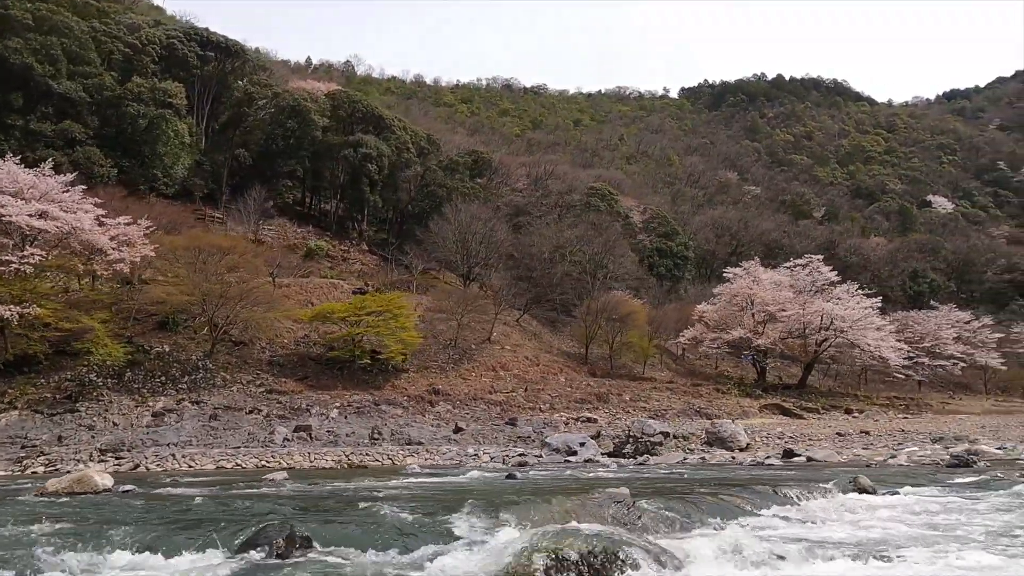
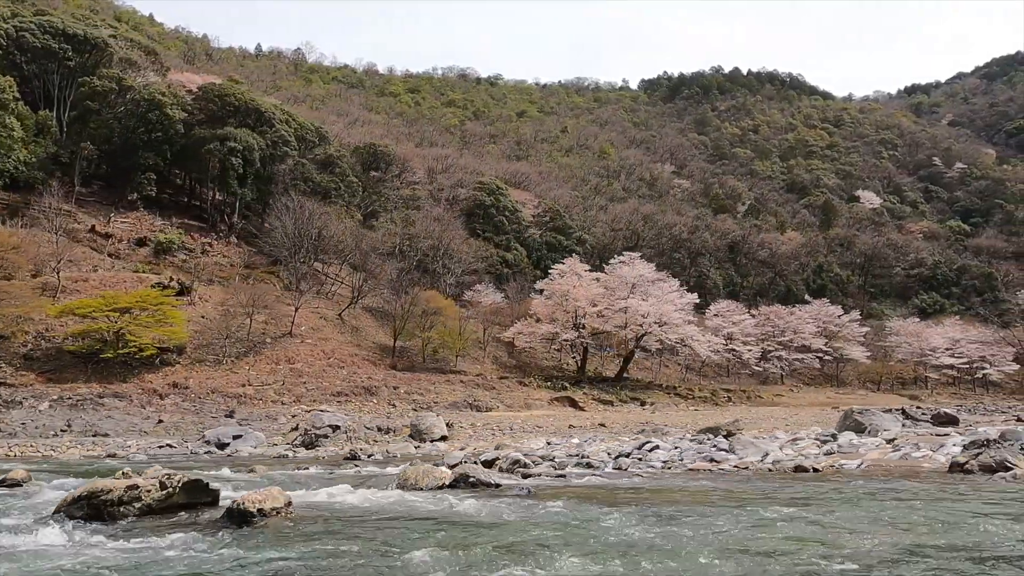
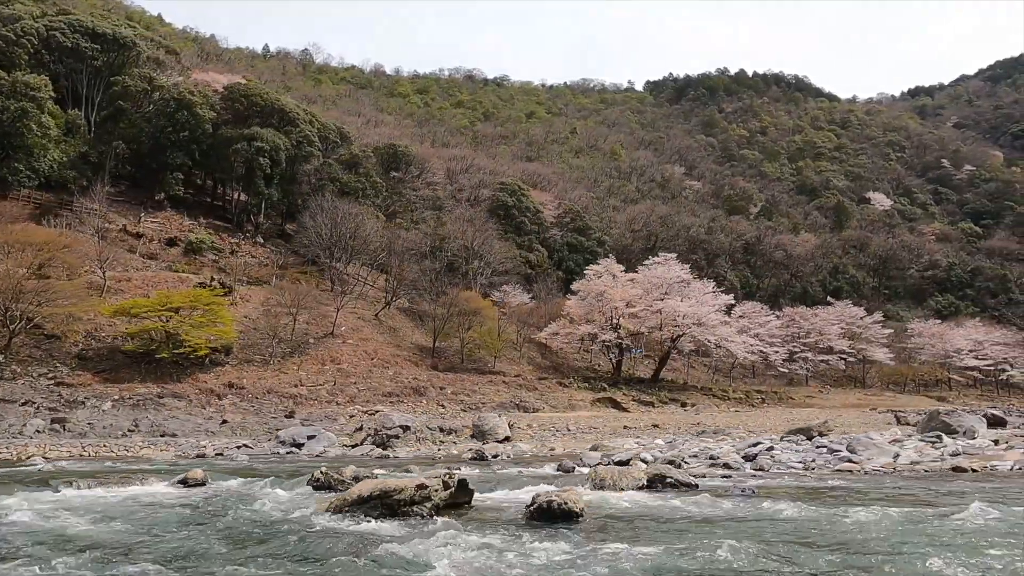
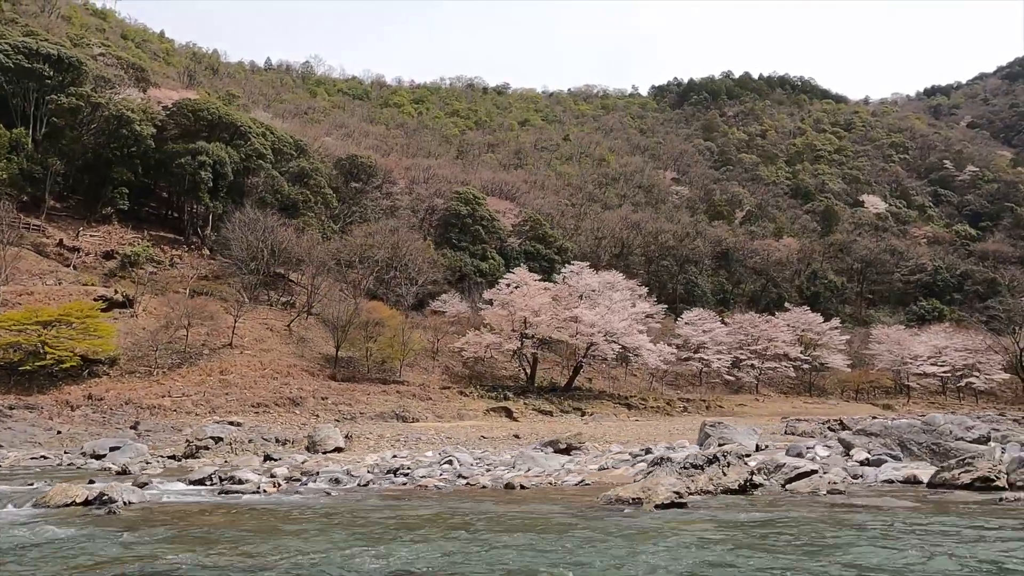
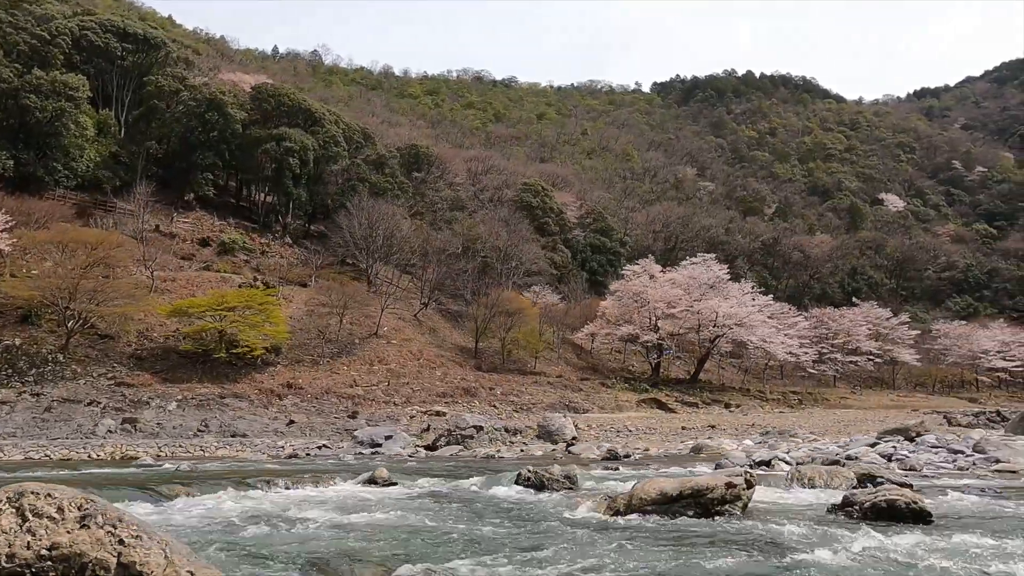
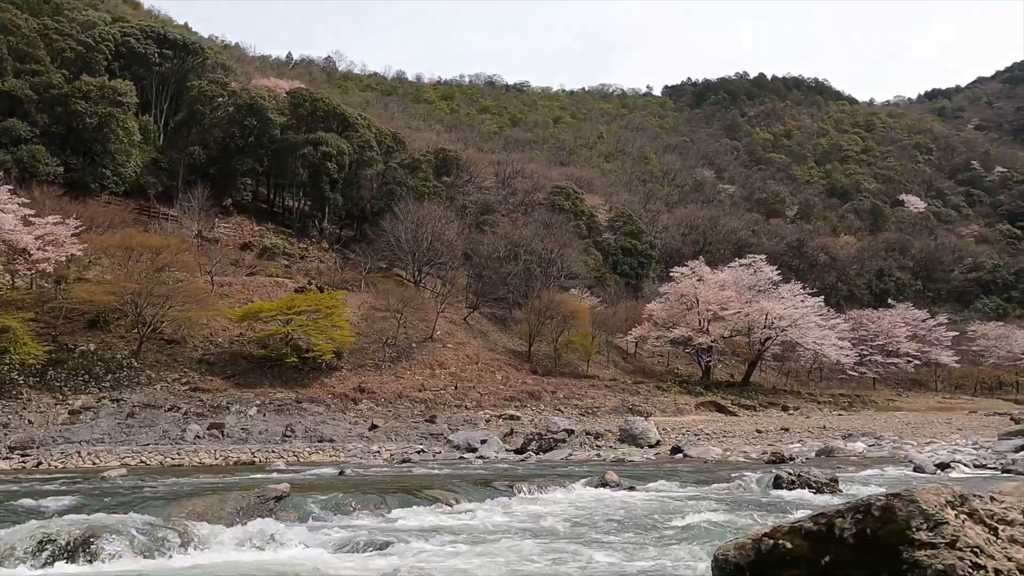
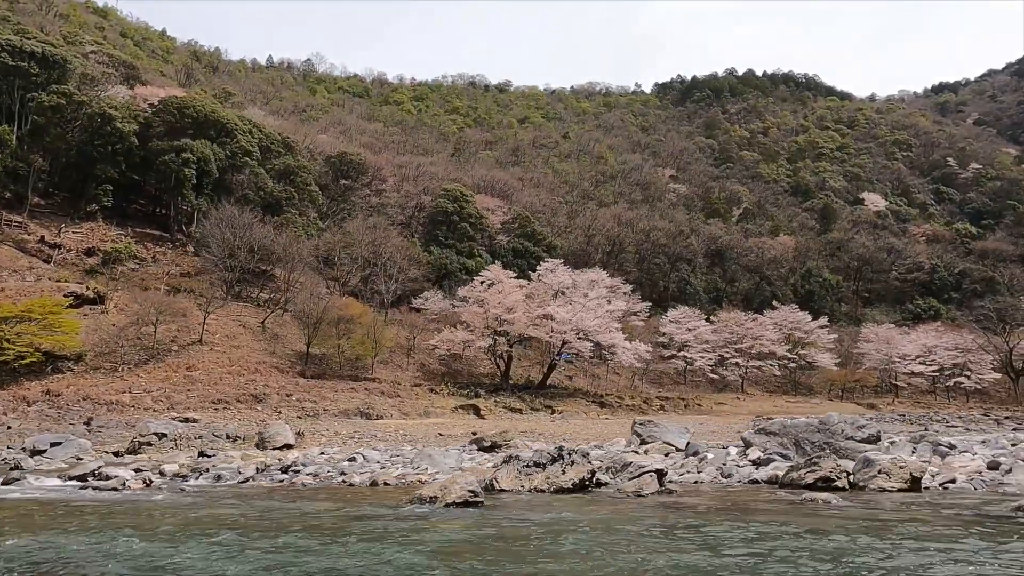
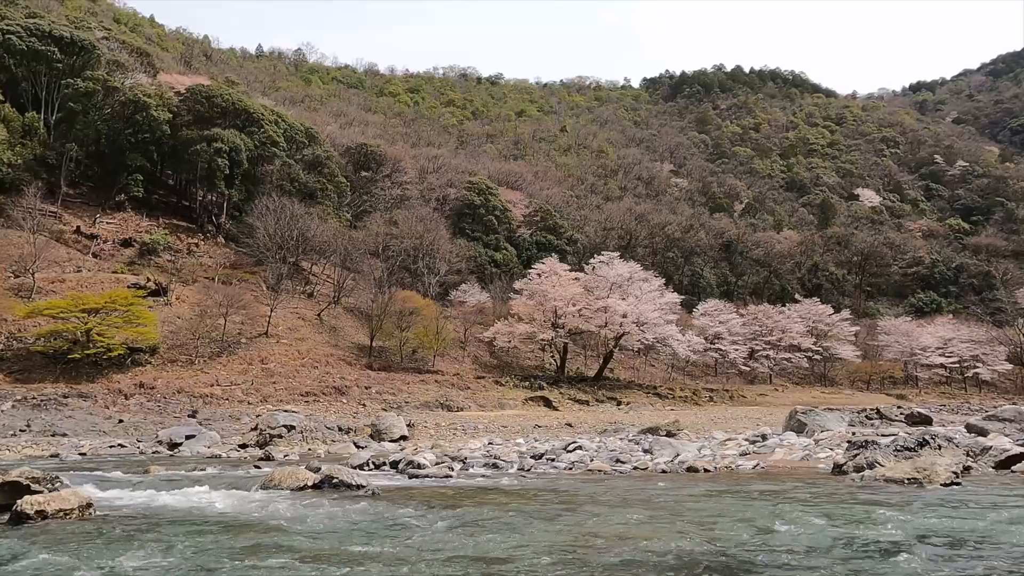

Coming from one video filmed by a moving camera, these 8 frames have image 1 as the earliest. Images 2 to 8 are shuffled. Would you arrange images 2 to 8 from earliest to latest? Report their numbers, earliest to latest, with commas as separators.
6, 5, 3, 2, 8, 4, 7
